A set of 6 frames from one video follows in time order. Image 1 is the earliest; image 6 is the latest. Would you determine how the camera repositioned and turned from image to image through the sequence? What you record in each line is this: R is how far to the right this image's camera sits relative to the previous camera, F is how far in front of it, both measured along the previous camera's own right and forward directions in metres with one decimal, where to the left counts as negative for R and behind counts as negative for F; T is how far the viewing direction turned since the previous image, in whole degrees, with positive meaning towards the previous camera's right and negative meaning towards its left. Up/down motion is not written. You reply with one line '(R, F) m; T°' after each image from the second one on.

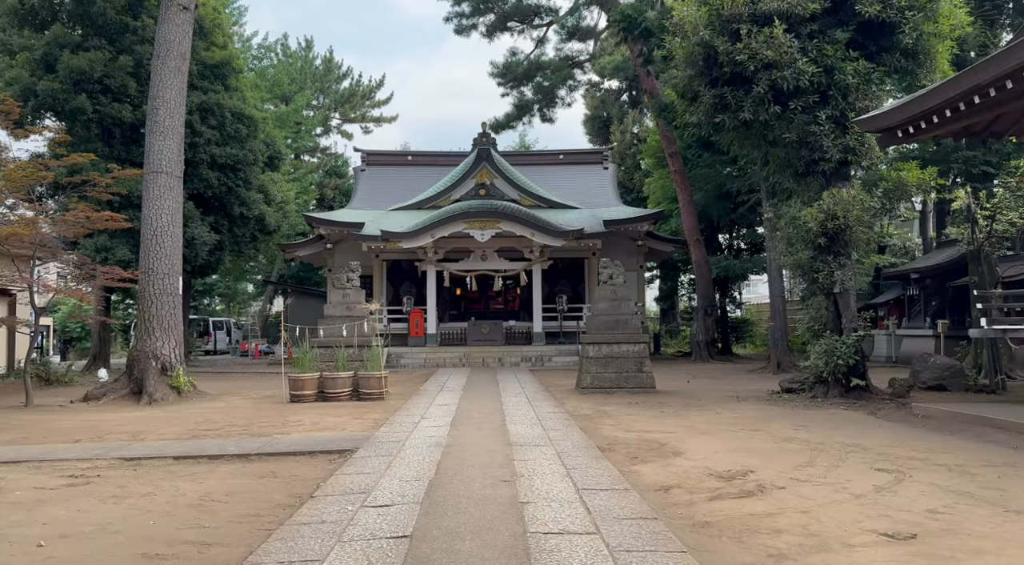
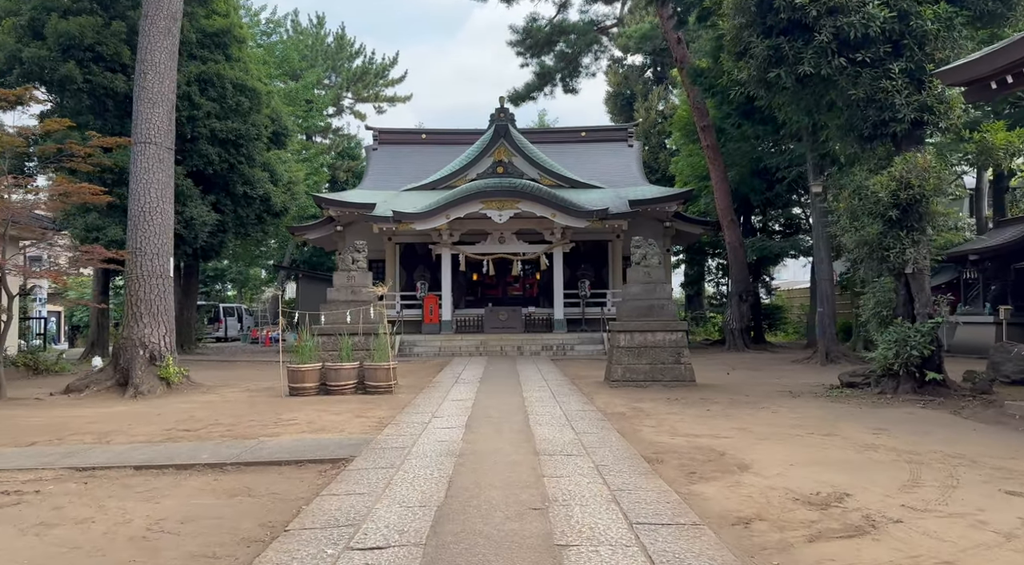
(-0.1, +1.3) m; -1°
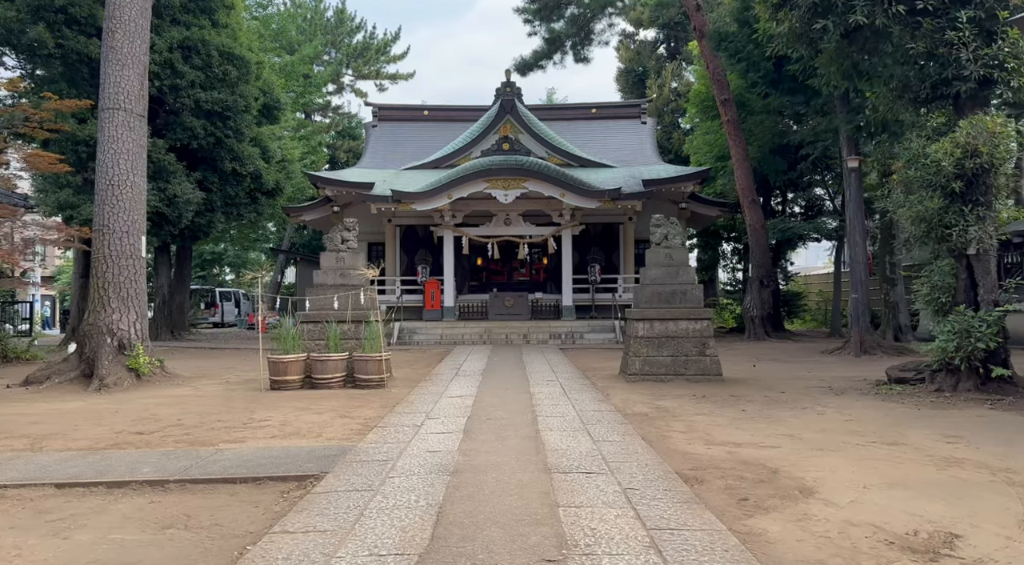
(0.0, +1.1) m; 0°
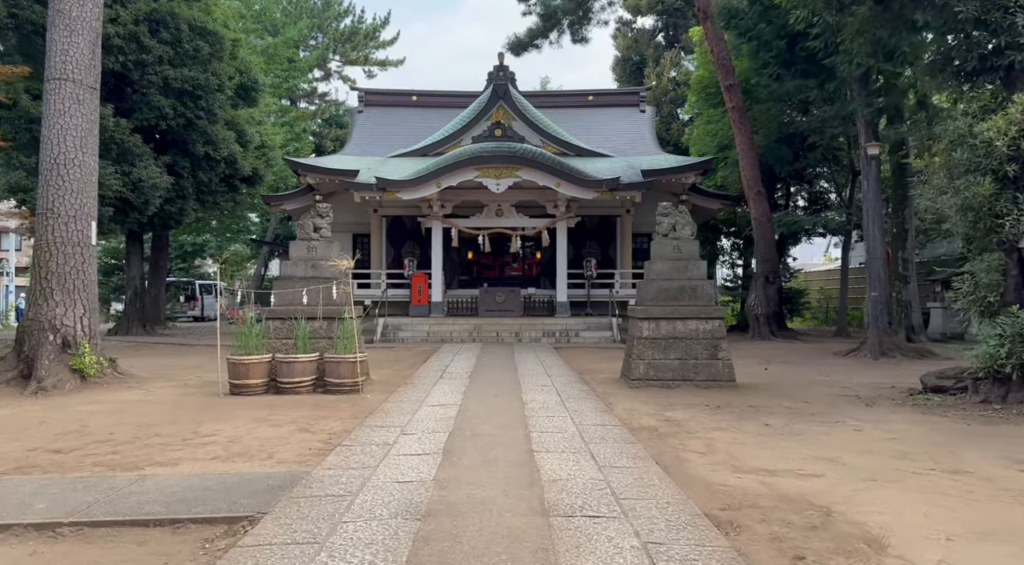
(0.0, +1.0) m; +1°
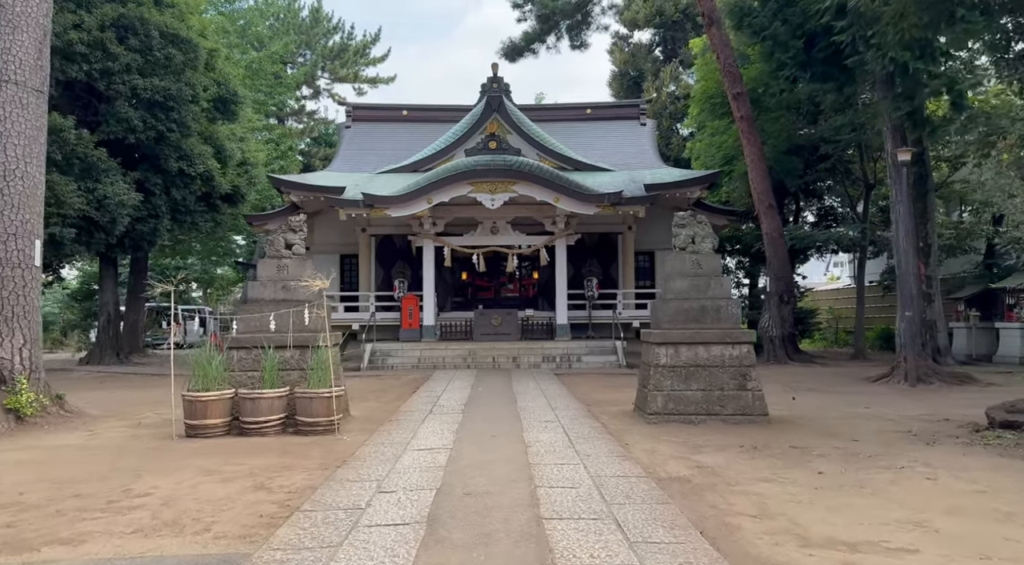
(0.0, +1.1) m; 0°
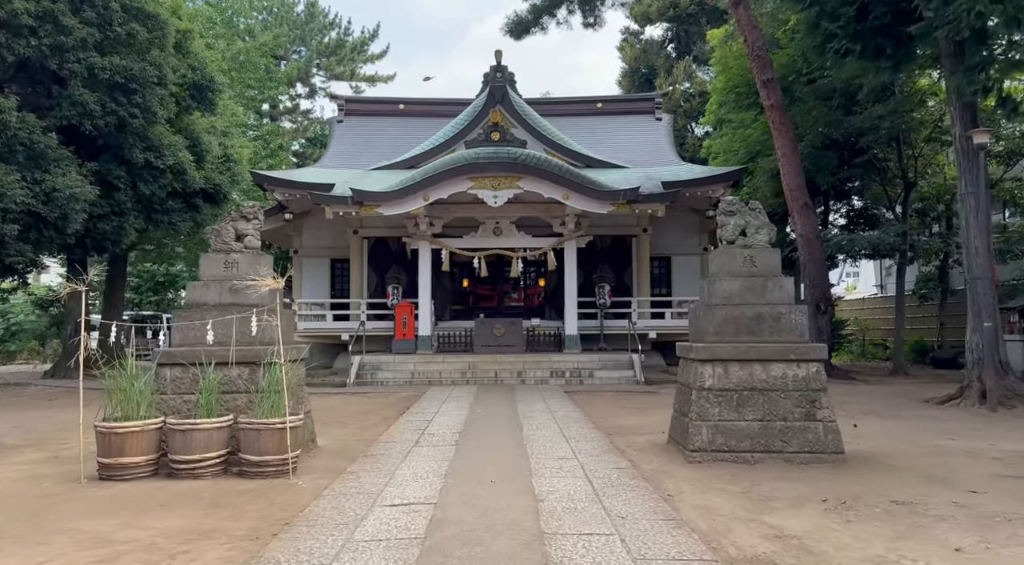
(0.0, +1.6) m; 0°
